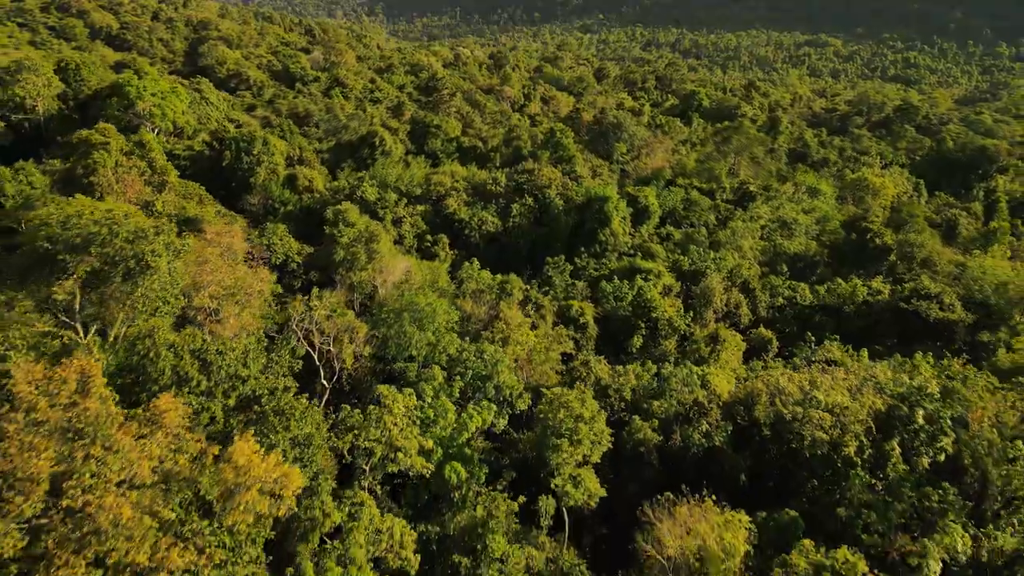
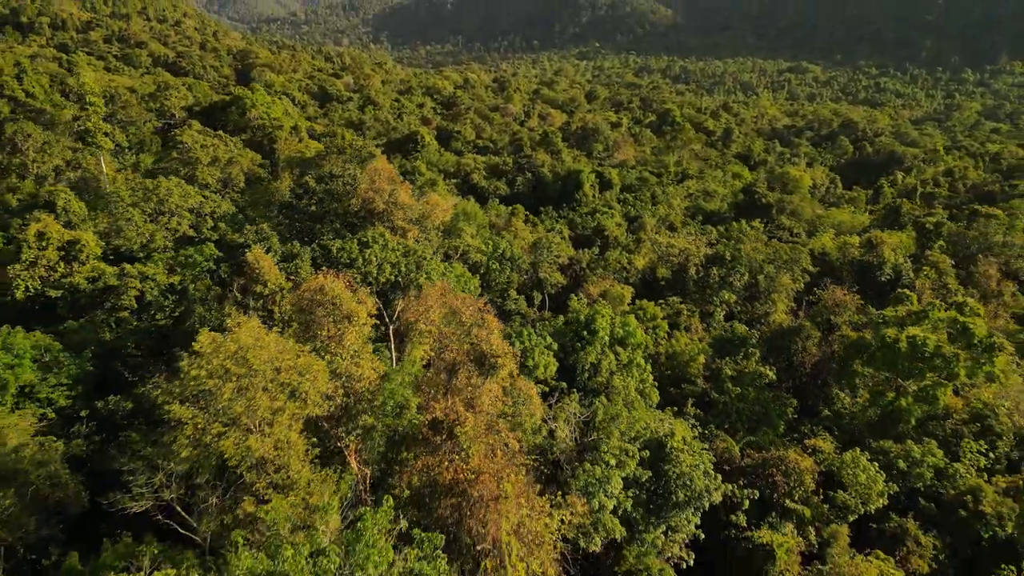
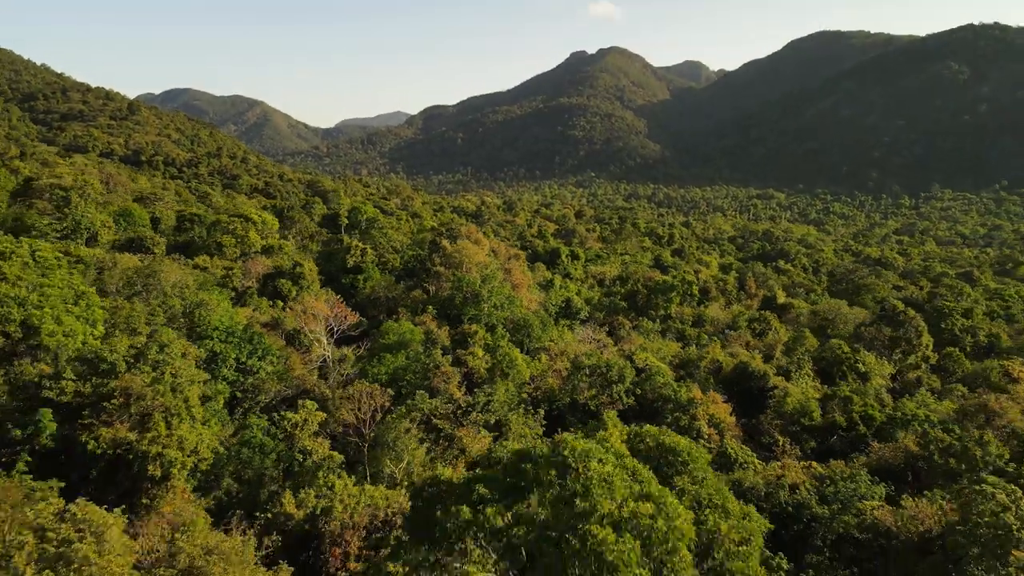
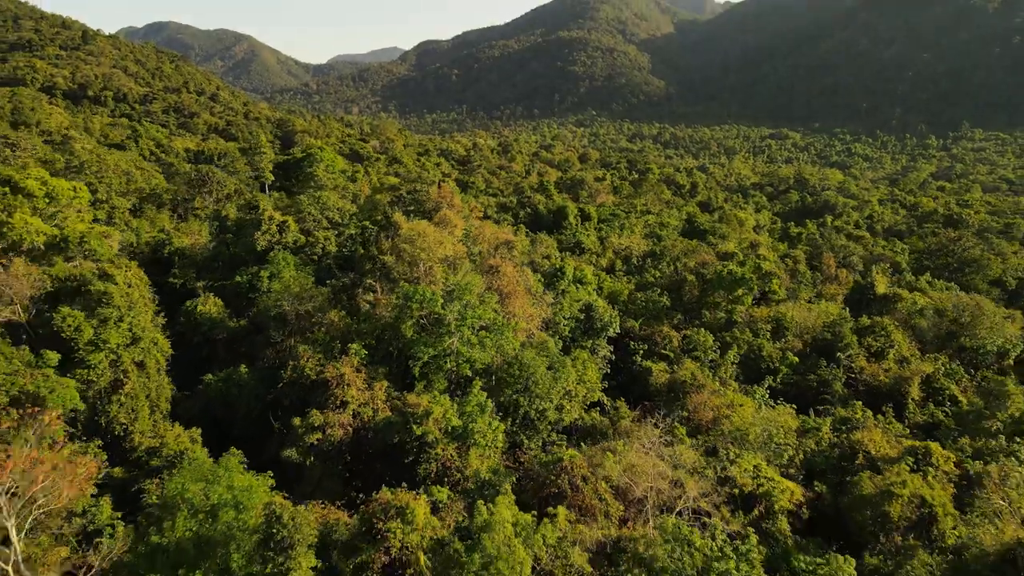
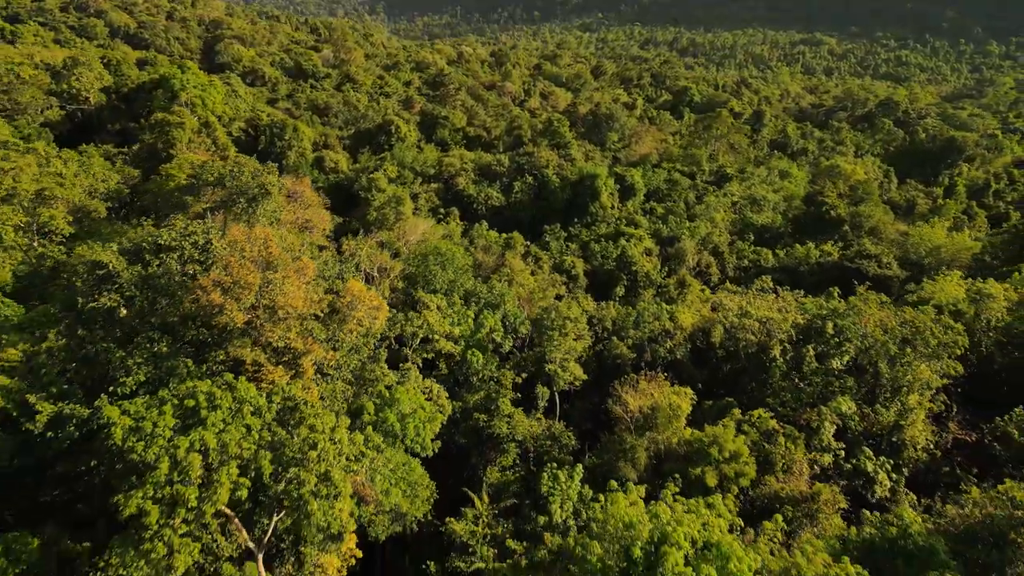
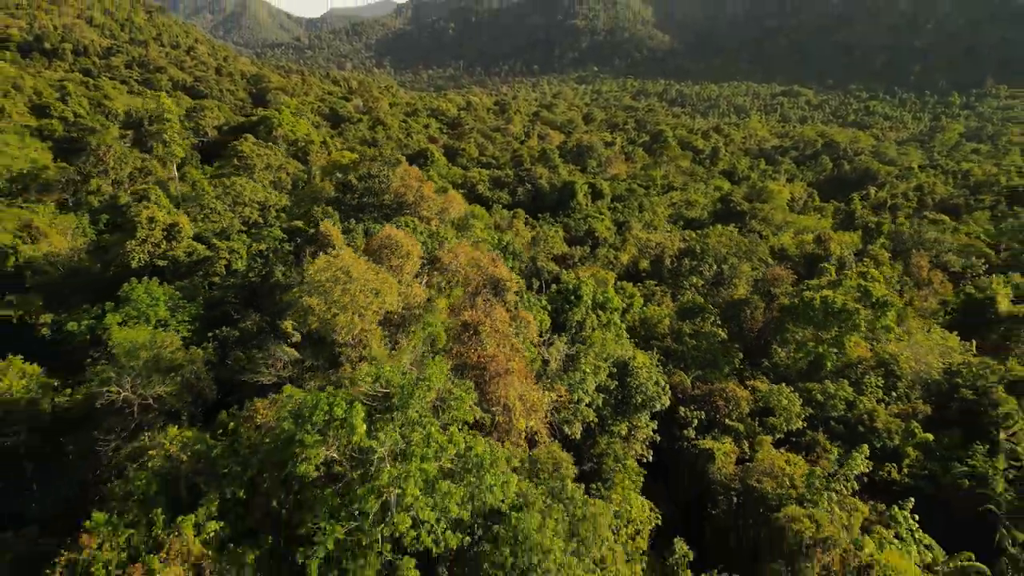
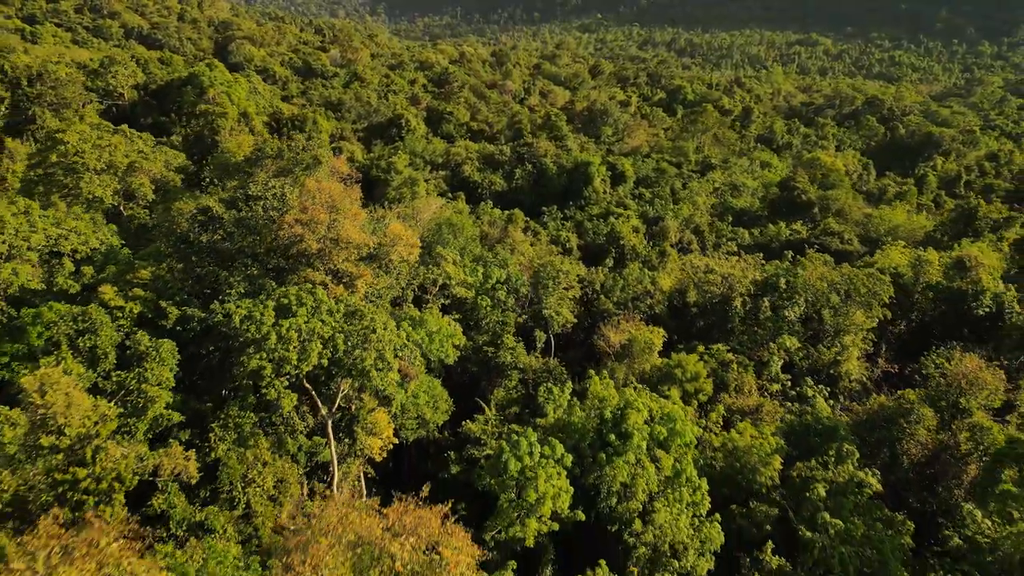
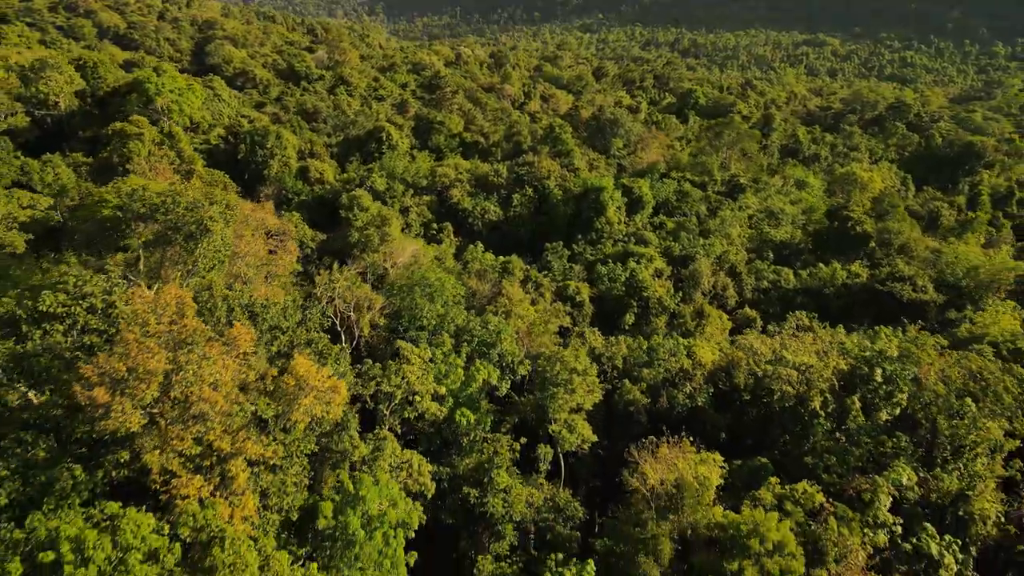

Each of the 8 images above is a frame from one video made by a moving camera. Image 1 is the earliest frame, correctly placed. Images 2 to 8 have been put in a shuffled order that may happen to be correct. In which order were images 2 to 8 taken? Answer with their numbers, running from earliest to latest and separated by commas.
8, 5, 7, 2, 6, 4, 3
